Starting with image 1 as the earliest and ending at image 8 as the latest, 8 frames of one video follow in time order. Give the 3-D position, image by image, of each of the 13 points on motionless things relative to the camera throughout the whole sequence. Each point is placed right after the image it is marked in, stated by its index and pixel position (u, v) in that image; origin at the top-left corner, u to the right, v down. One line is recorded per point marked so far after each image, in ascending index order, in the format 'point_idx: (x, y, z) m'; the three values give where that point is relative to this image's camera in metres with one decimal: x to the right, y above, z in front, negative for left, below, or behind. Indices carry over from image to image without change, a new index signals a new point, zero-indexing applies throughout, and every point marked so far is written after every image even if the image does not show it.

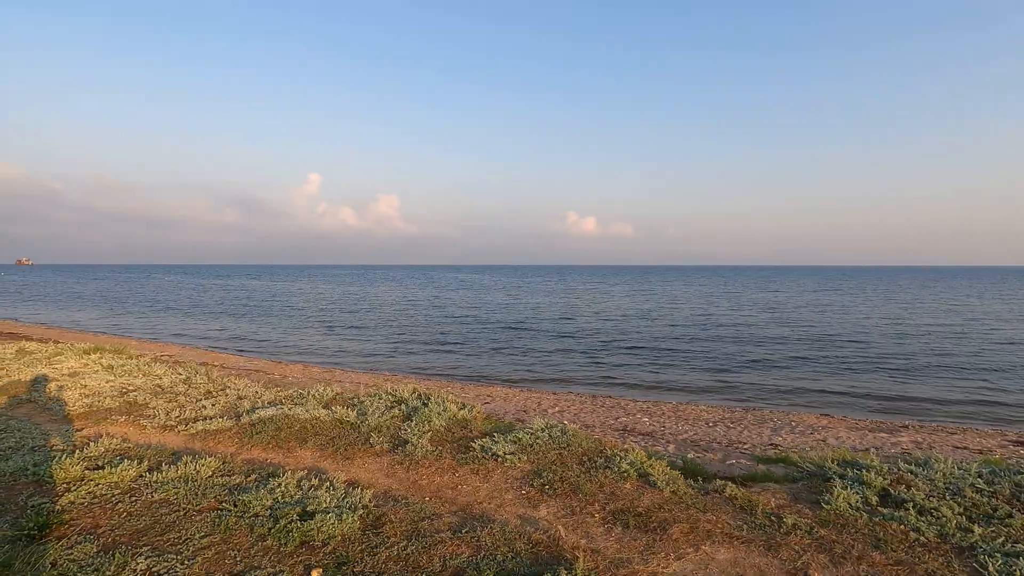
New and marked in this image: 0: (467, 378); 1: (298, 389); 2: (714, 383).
0: (-1.6, -3.3, +18.4) m
1: (-3.6, -1.7, +8.8) m
2: (+6.4, -3.2, +16.9) m
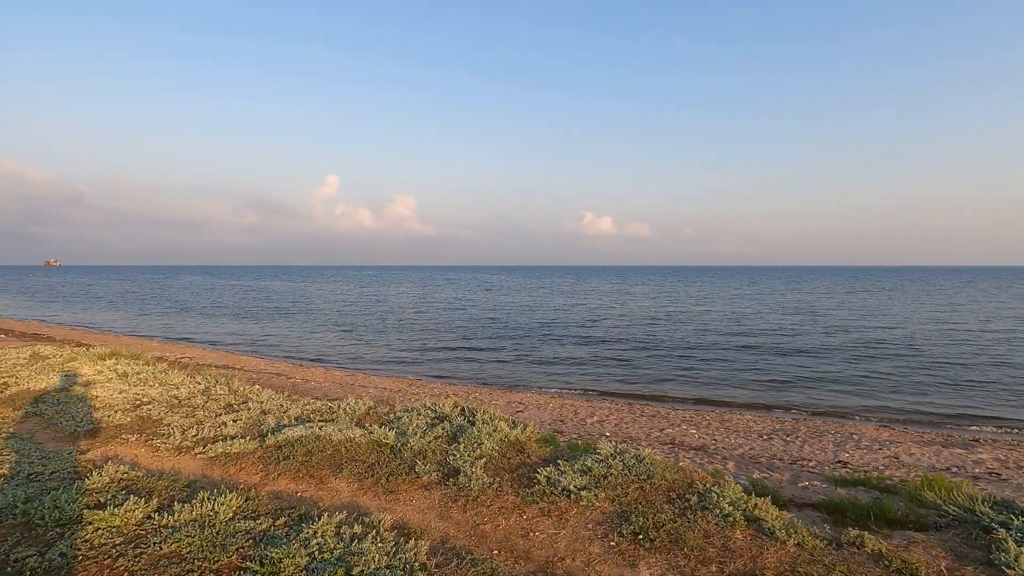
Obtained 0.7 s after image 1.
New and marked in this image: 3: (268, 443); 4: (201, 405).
0: (-0.6, -3.3, +17.6) m
1: (-2.9, -1.8, +8.1) m
2: (+7.4, -3.2, +15.9) m
3: (-2.4, -1.5, +5.2) m
4: (-3.9, -1.5, +6.6) m
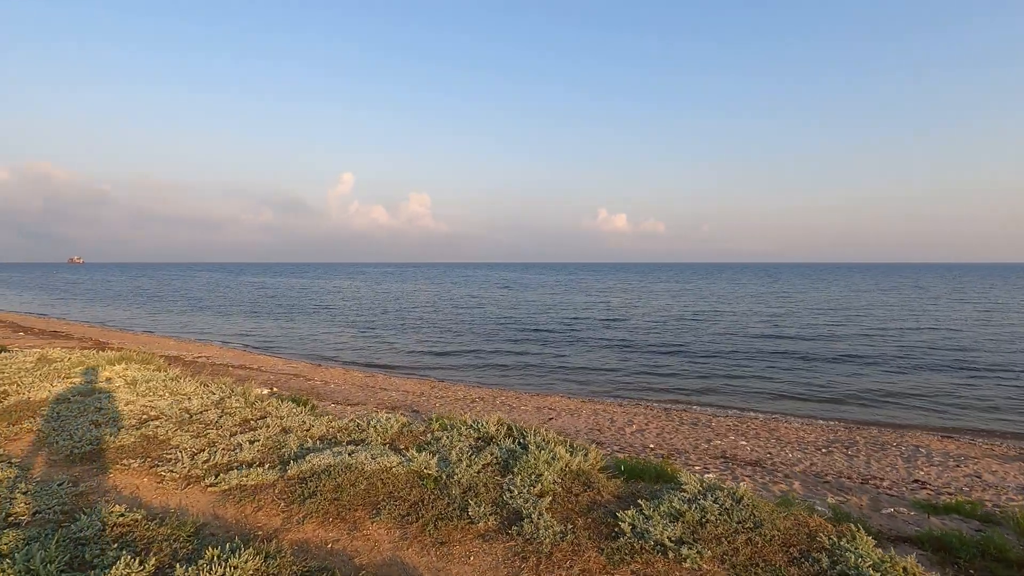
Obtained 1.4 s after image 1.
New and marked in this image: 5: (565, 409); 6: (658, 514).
0: (+0.3, -3.3, +16.8) m
1: (-2.2, -1.8, +7.3) m
2: (+8.2, -3.2, +14.9) m
3: (-1.9, -1.6, +4.4) m
4: (-3.3, -1.5, +5.9) m
5: (+1.4, -3.2, +14.0) m
6: (+1.1, -1.6, +3.8) m
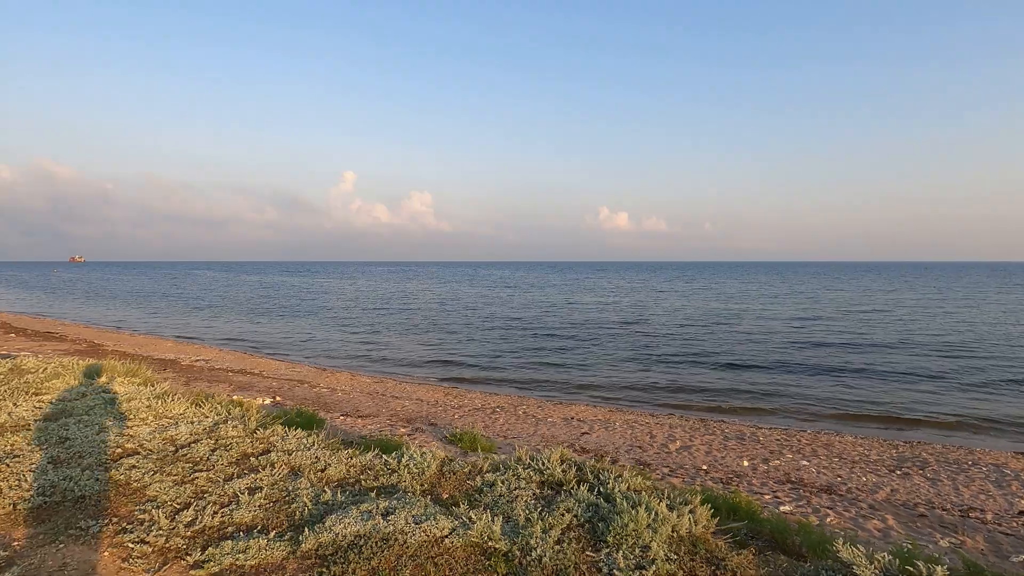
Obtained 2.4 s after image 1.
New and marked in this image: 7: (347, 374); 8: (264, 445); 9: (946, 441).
0: (+0.9, -3.3, +15.6) m
1: (-1.6, -1.8, +6.1) m
2: (+8.8, -3.2, +13.7) m
3: (-1.3, -1.6, +3.2) m
4: (-2.7, -1.5, +4.7) m
5: (+2.0, -3.2, +12.8) m
6: (+1.7, -1.7, +2.6) m
7: (-6.0, -3.1, +19.1) m
8: (-2.4, -1.5, +5.1) m
9: (+9.6, -3.4, +11.5) m
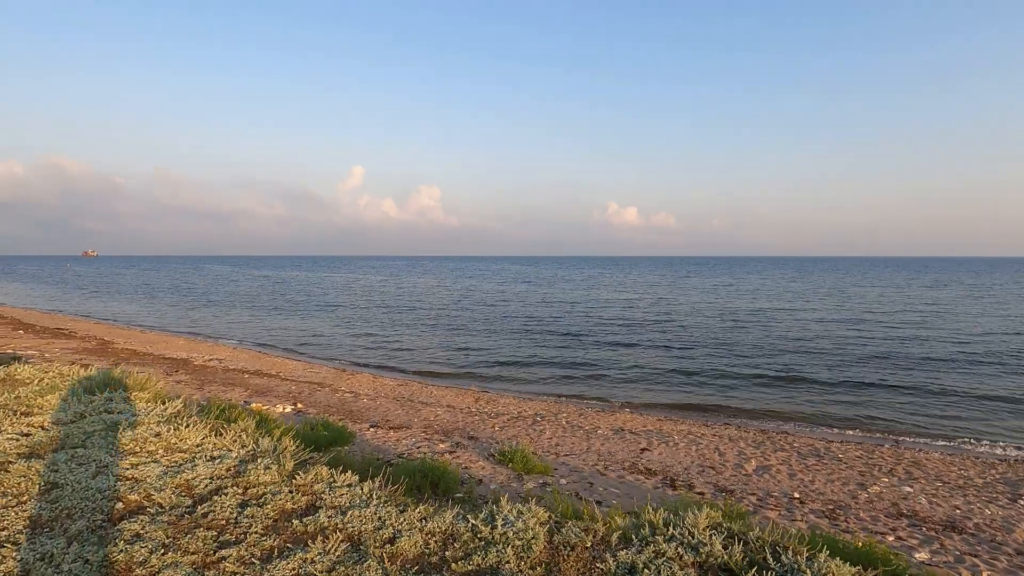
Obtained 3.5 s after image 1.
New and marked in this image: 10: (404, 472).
0: (+2.0, -3.2, +14.4) m
1: (-0.7, -1.8, +4.9) m
2: (+9.8, -3.1, +12.3) m
3: (-0.4, -1.6, +2.0) m
4: (-1.9, -1.5, +3.5) m
5: (+3.0, -3.2, +11.6) m
6: (+2.5, -1.7, +1.4) m
7: (-4.9, -3.0, +17.9) m
8: (-1.5, -1.6, +3.9) m
9: (+10.6, -3.4, +10.2) m
10: (-1.5, -2.5, +7.2) m
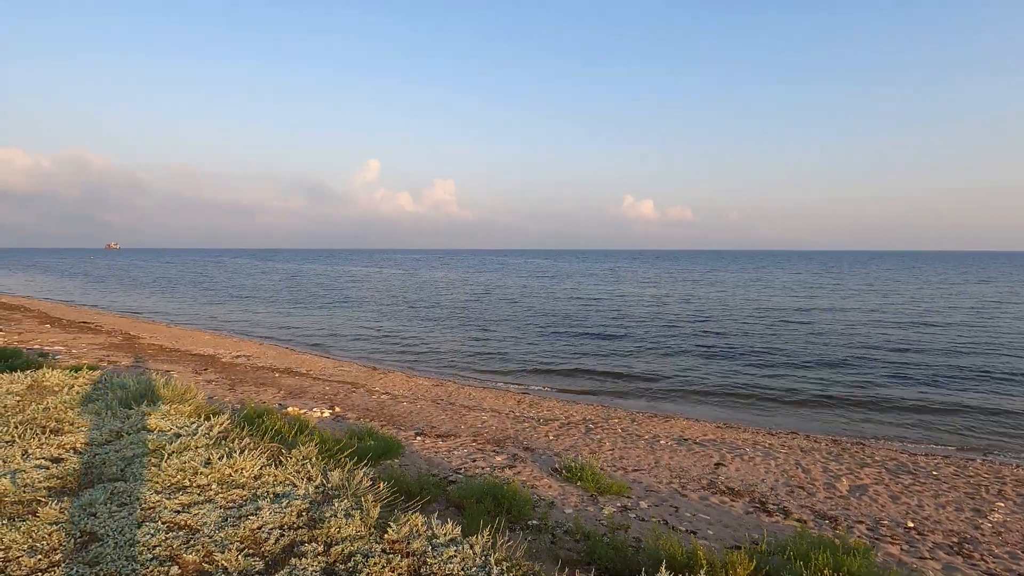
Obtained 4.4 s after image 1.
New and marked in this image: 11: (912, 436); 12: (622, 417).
0: (+3.1, -3.1, +13.5) m
1: (+0.2, -1.8, +4.1) m
2: (+10.9, -3.1, +11.2) m
3: (+0.4, -1.7, +1.2) m
4: (-1.0, -1.6, +2.7) m
5: (+4.1, -3.2, +10.7) m
6: (+3.3, -1.8, +0.5) m
7: (-3.6, -2.9, +17.2) m
8: (-0.6, -1.6, +3.1) m
9: (+11.6, -3.4, +9.1) m
10: (-0.5, -2.5, +6.4) m
11: (+8.9, -3.1, +11.7) m
12: (+2.7, -3.1, +12.8) m
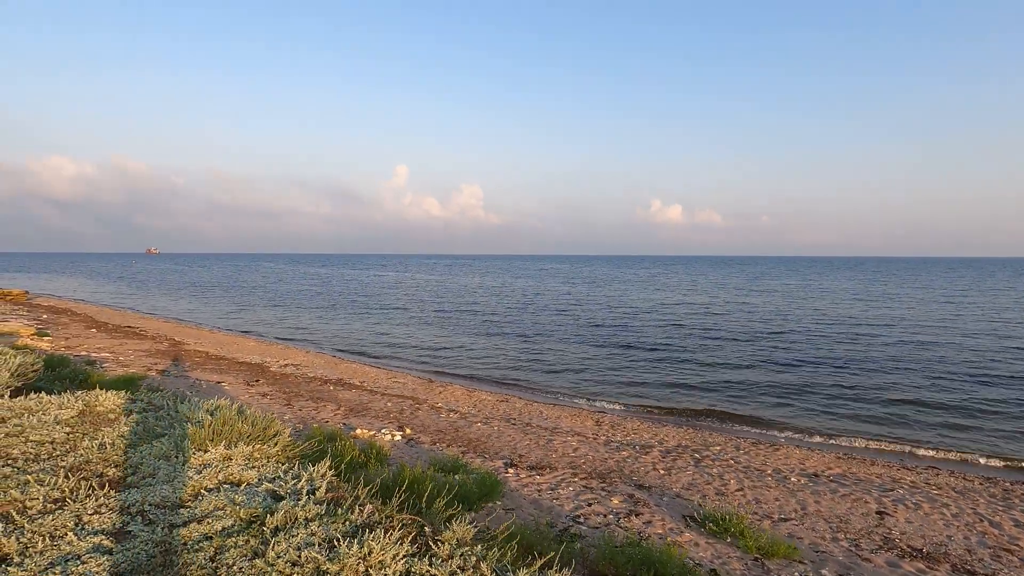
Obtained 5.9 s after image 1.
0: (+5.0, -3.3, +11.9) m
1: (+1.6, -1.9, +2.7) m
2: (+12.7, -3.3, +9.2) m
3: (+1.8, -1.8, -0.3) m
4: (+0.4, -1.6, +1.3) m
5: (+5.9, -3.3, +9.0) m
6: (+4.6, -1.9, -1.1) m
7: (-1.5, -3.1, +15.9) m
8: (+0.8, -1.7, +1.7) m
9: (+13.3, -3.6, +7.0) m
10: (+1.1, -2.6, +4.9) m
11: (+10.7, -3.3, +9.8) m
12: (+4.6, -3.3, +11.2) m
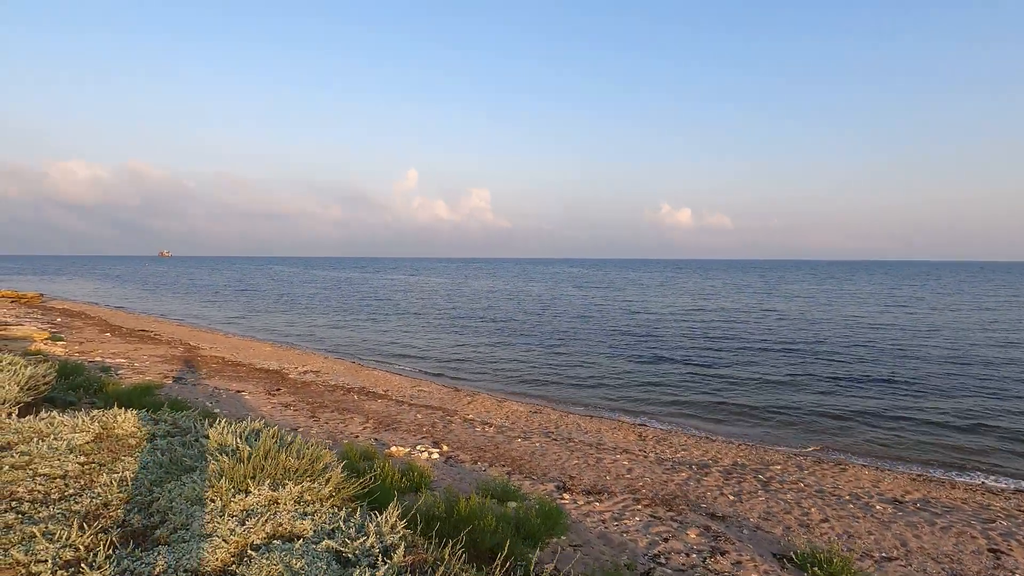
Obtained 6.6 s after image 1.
0: (+5.9, -3.4, +11.0) m
1: (+2.3, -2.0, +1.8) m
2: (+13.5, -3.4, +8.2) m
3: (+2.4, -1.8, -1.1) m
4: (+1.1, -1.7, +0.5) m
5: (+6.7, -3.4, +8.1) m
6: (+5.3, -1.9, -2.0) m
7: (-0.6, -3.2, +15.1) m
8: (+1.5, -1.7, +0.9) m
9: (+14.1, -3.7, +6.0) m
10: (+1.8, -2.7, +4.1) m
11: (+11.5, -3.4, +8.8) m
12: (+5.4, -3.4, +10.3) m
